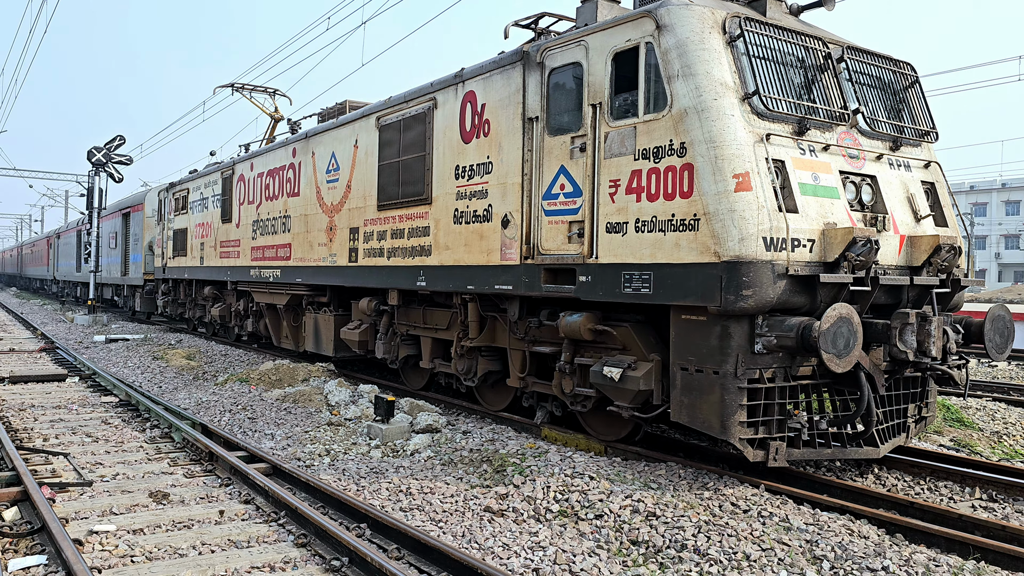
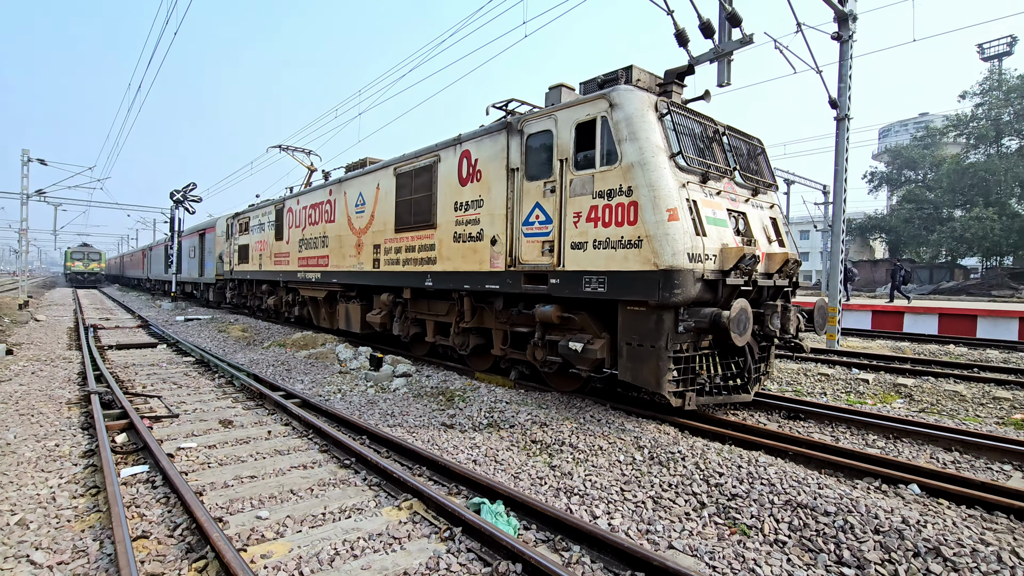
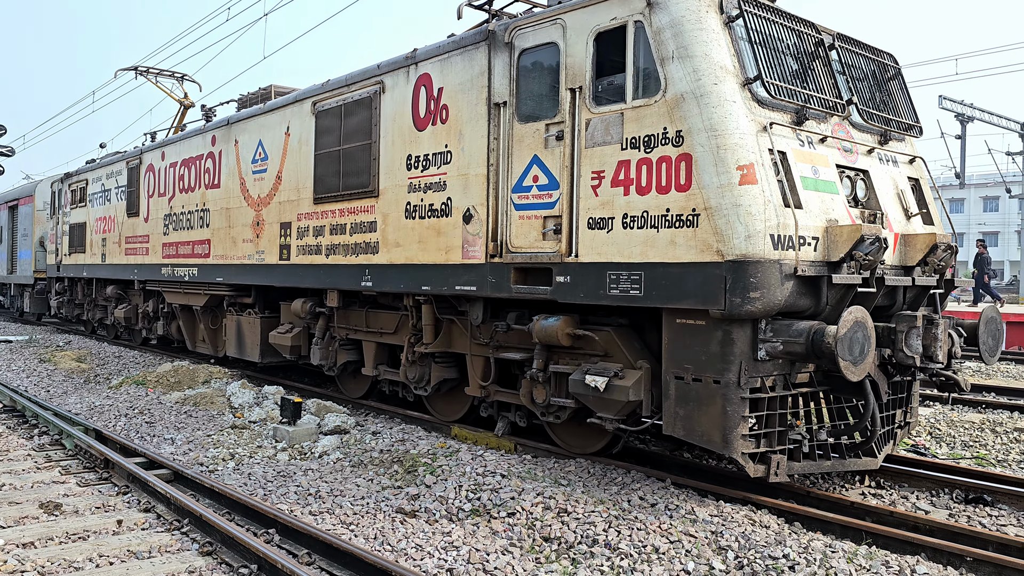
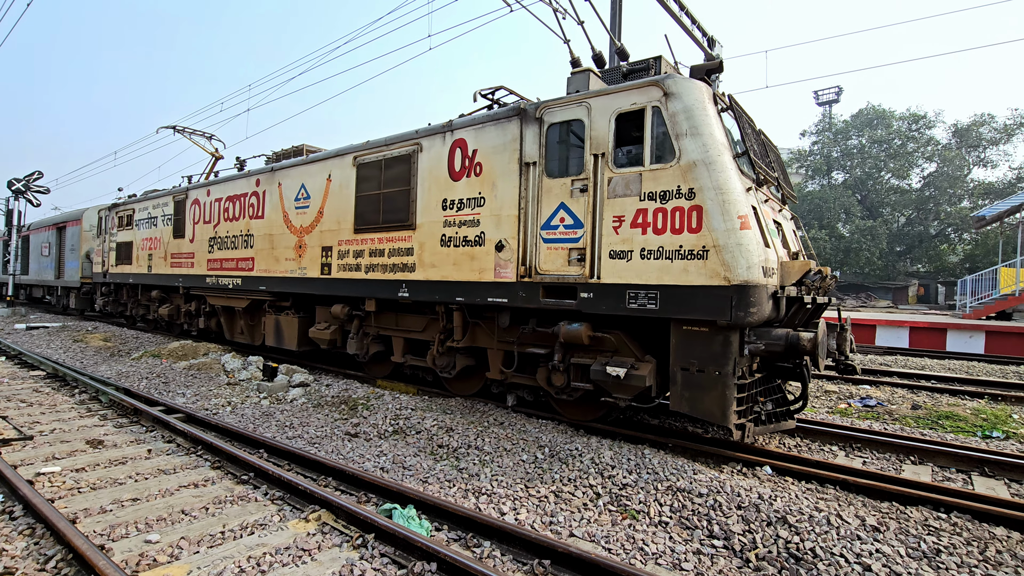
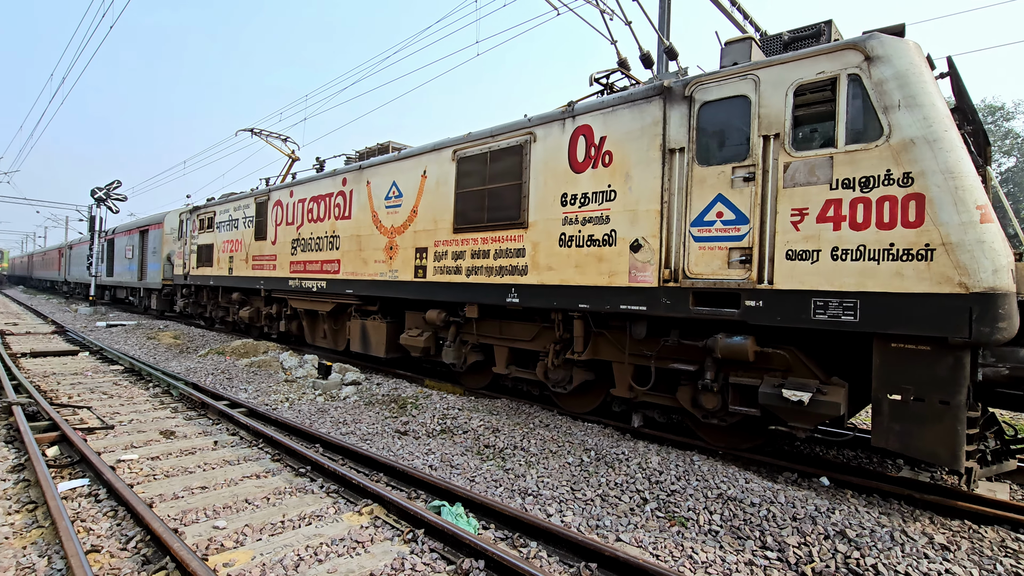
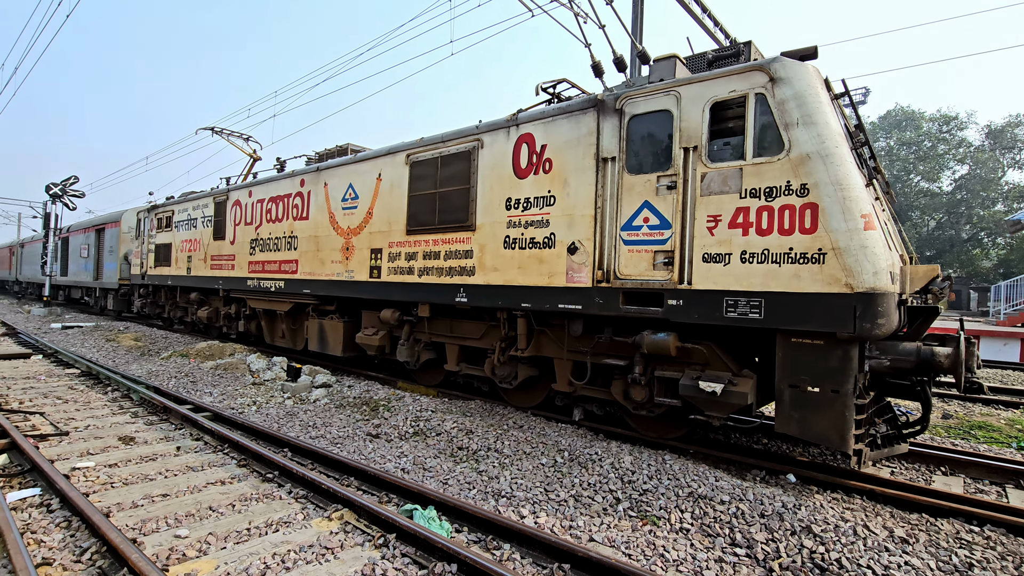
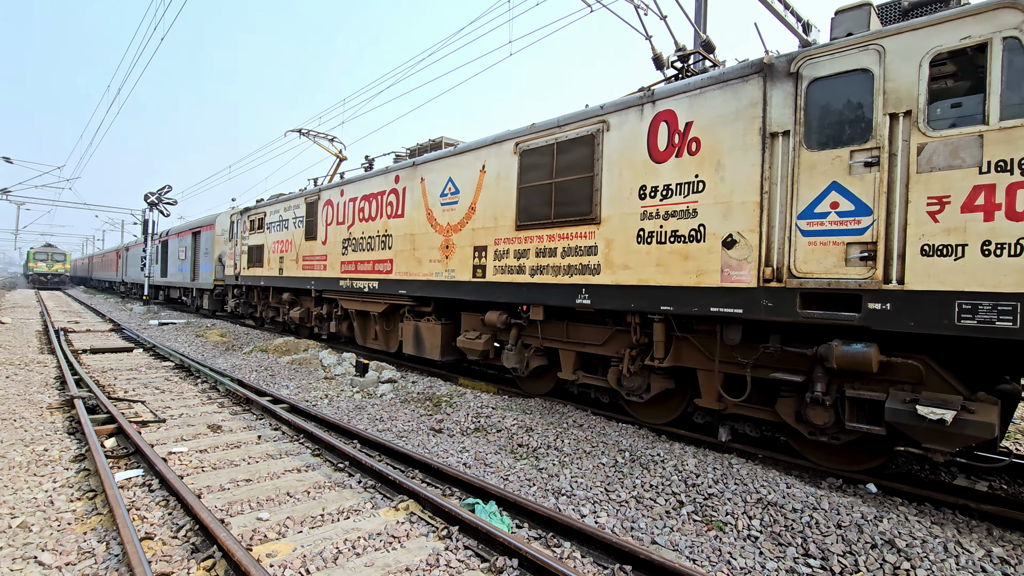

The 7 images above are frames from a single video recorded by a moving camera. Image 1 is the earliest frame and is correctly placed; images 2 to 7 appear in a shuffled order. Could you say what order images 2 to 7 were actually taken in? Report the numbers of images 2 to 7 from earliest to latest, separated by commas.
3, 2, 4, 6, 5, 7
